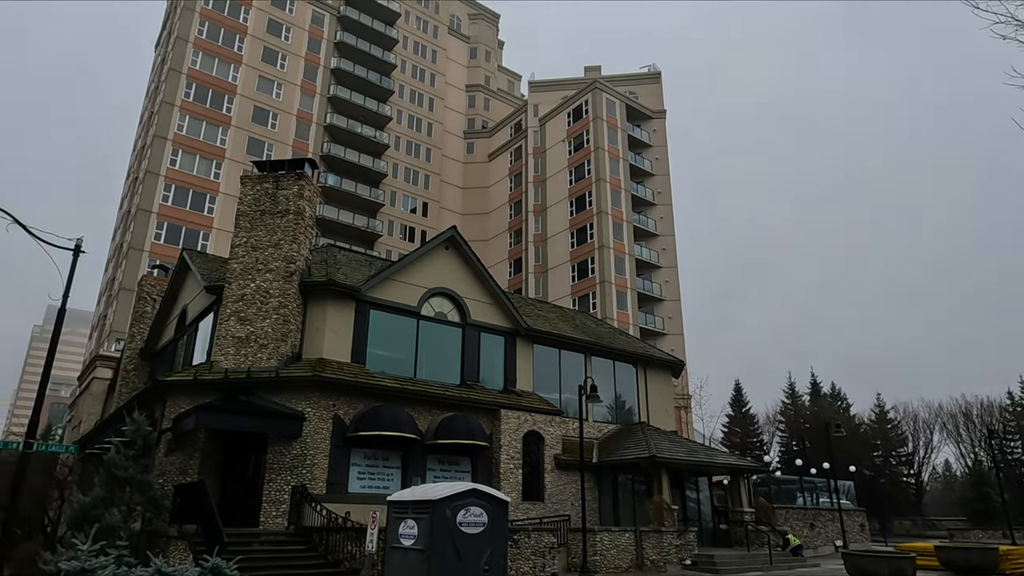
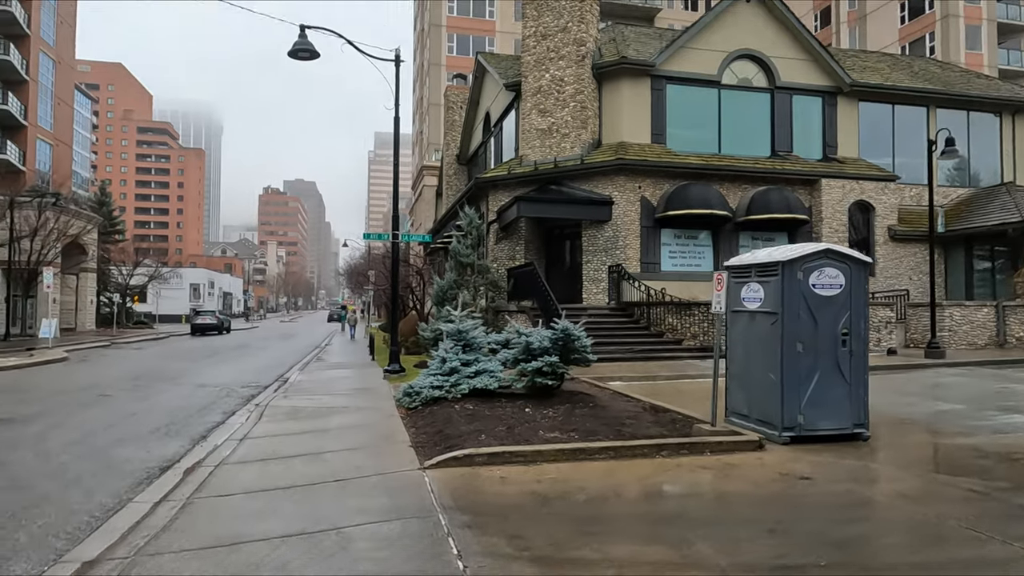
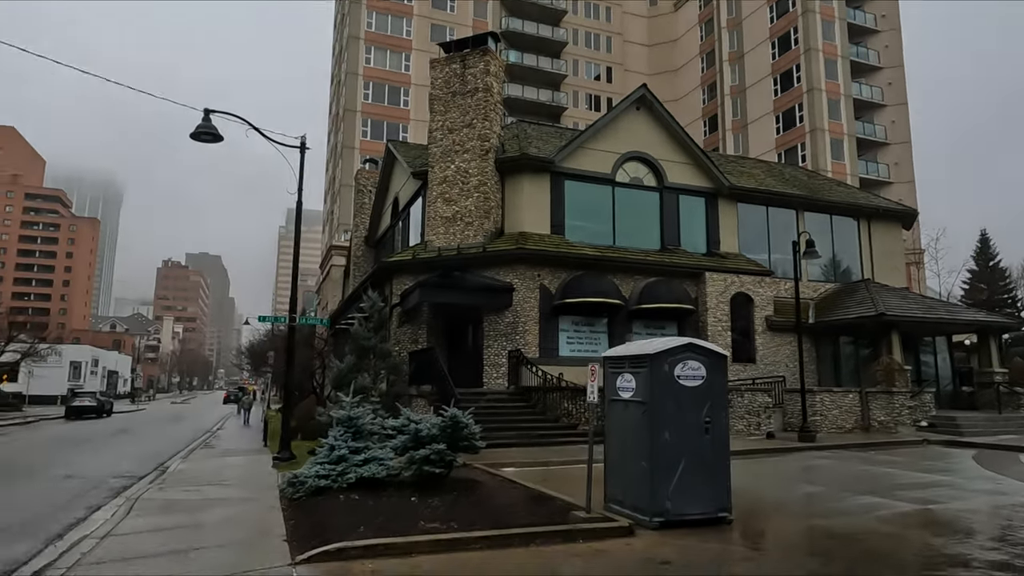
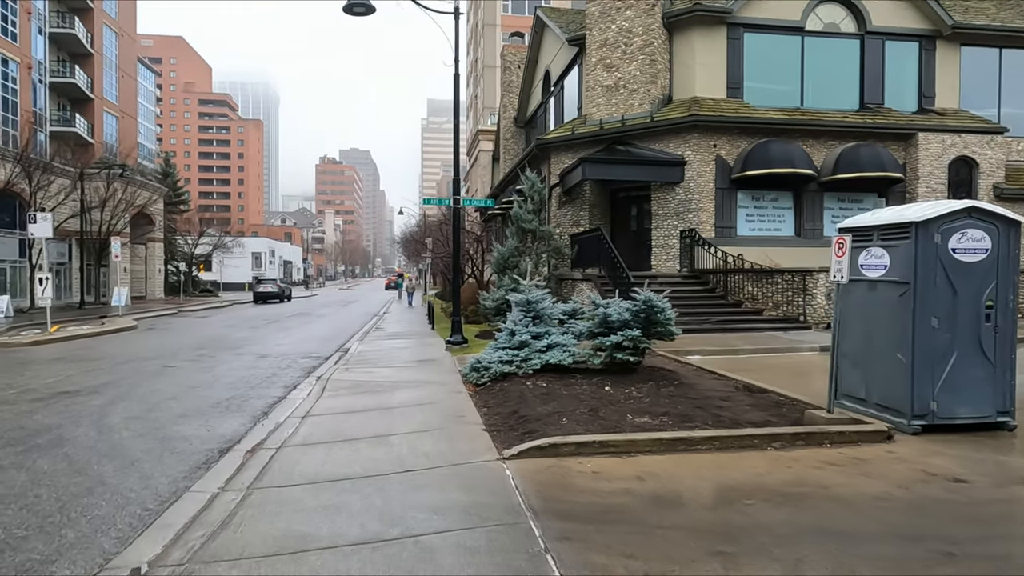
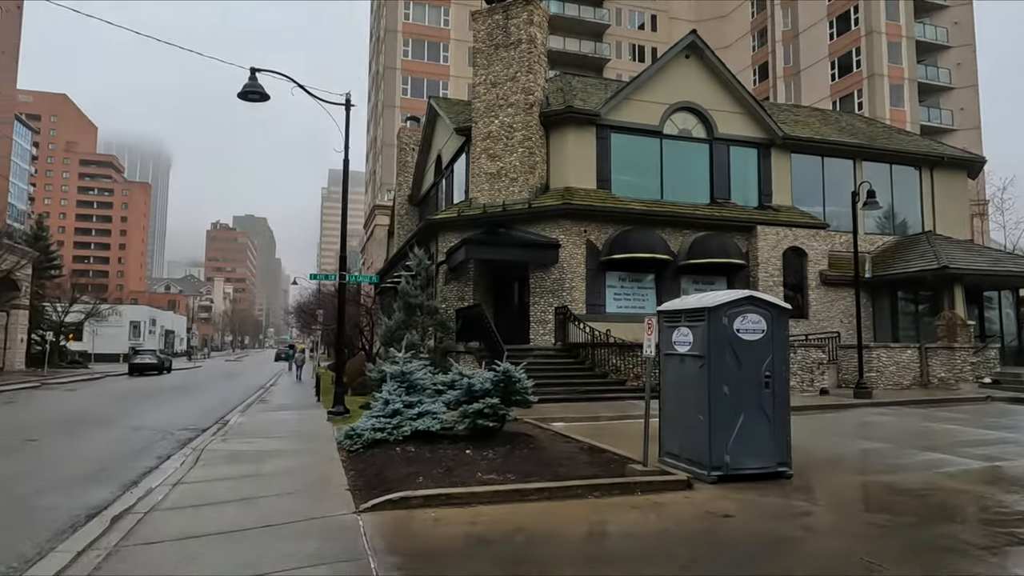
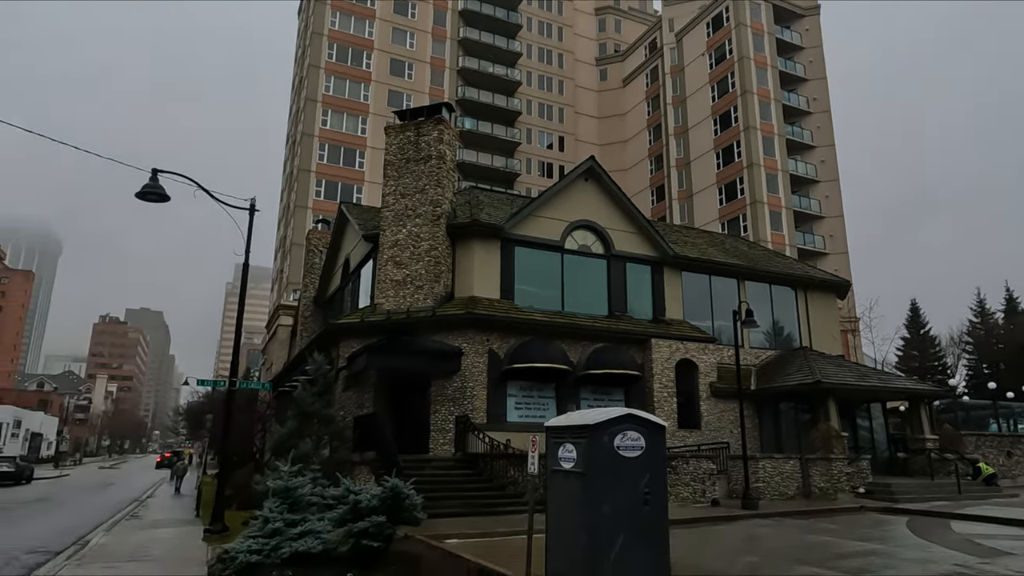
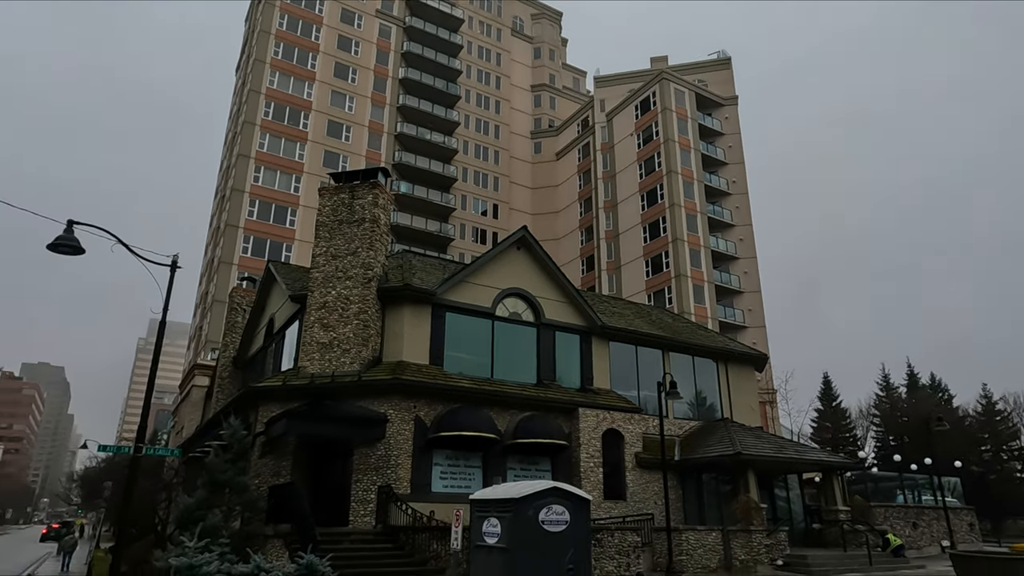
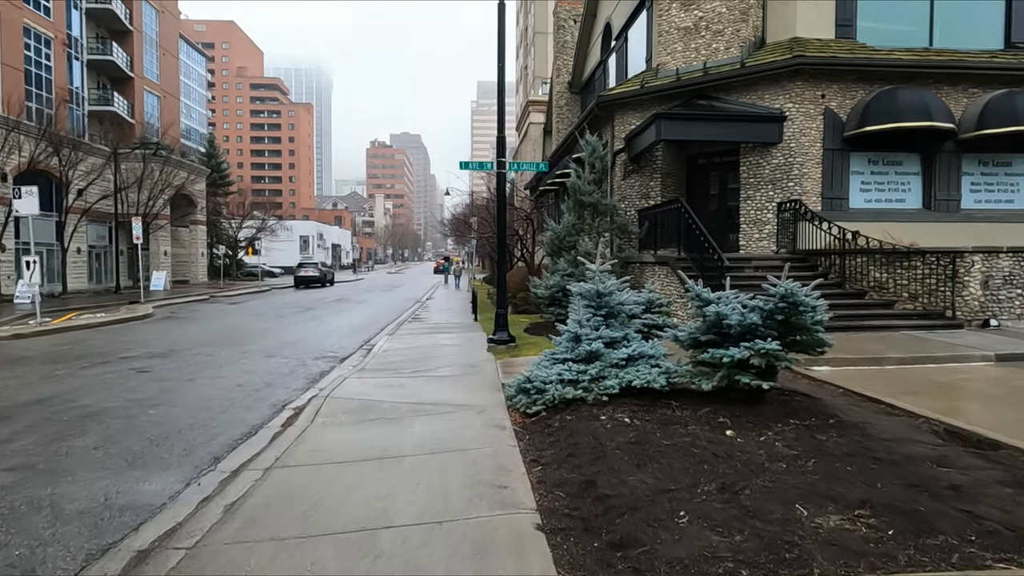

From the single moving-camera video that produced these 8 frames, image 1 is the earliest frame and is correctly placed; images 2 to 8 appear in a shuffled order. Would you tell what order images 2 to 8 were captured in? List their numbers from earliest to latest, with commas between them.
7, 6, 3, 5, 2, 4, 8
